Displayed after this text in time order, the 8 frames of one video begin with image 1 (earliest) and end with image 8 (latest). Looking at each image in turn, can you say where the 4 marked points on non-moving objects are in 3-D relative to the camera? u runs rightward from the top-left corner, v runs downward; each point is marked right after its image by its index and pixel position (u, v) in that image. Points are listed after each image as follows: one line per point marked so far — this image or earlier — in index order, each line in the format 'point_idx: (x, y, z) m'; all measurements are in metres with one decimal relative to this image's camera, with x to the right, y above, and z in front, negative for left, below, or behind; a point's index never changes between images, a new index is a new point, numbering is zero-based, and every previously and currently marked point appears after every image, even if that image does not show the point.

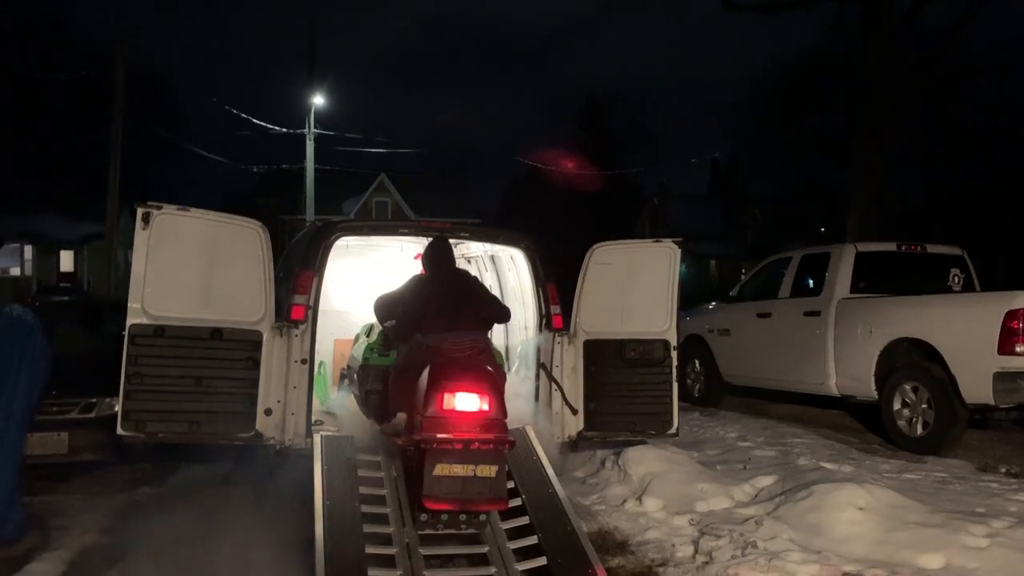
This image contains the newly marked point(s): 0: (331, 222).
0: (-1.2, +0.4, +5.8) m
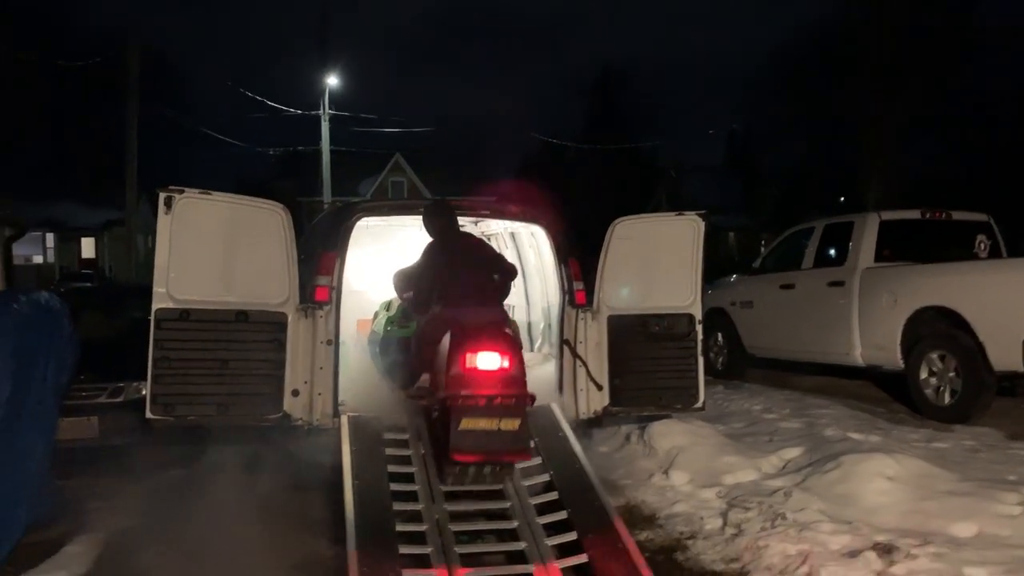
0: (-1.1, +0.6, +5.8) m
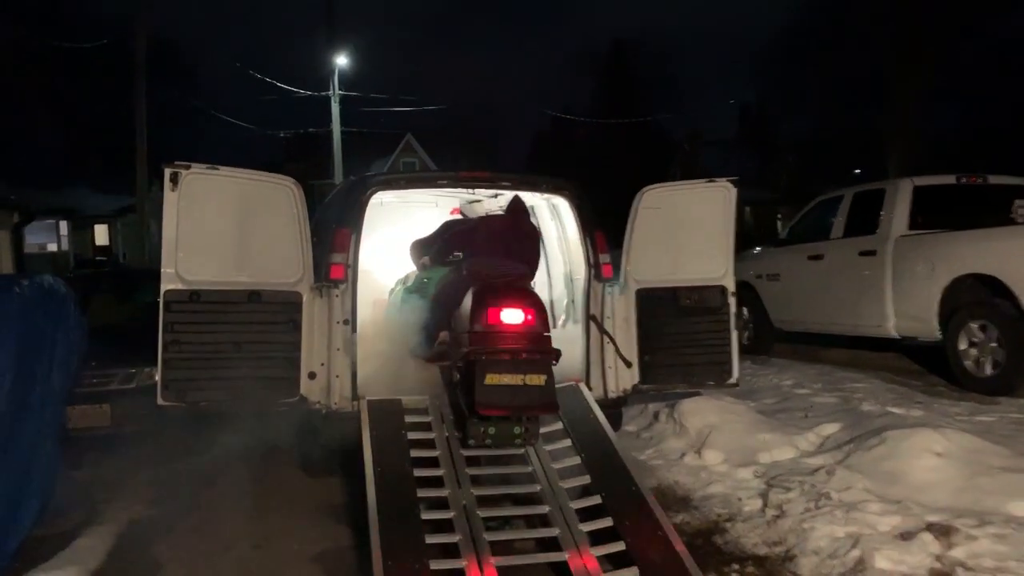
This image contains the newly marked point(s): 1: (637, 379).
0: (-0.9, +0.7, +5.5) m
1: (+0.8, -0.6, +5.7) m
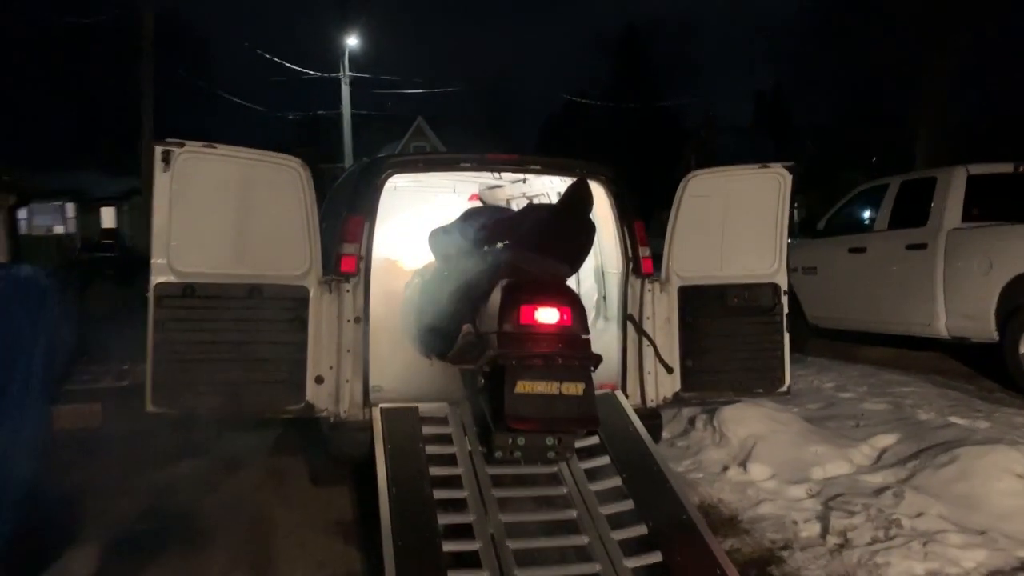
0: (-0.7, +0.7, +5.0) m
1: (+1.0, -0.6, +5.2) m
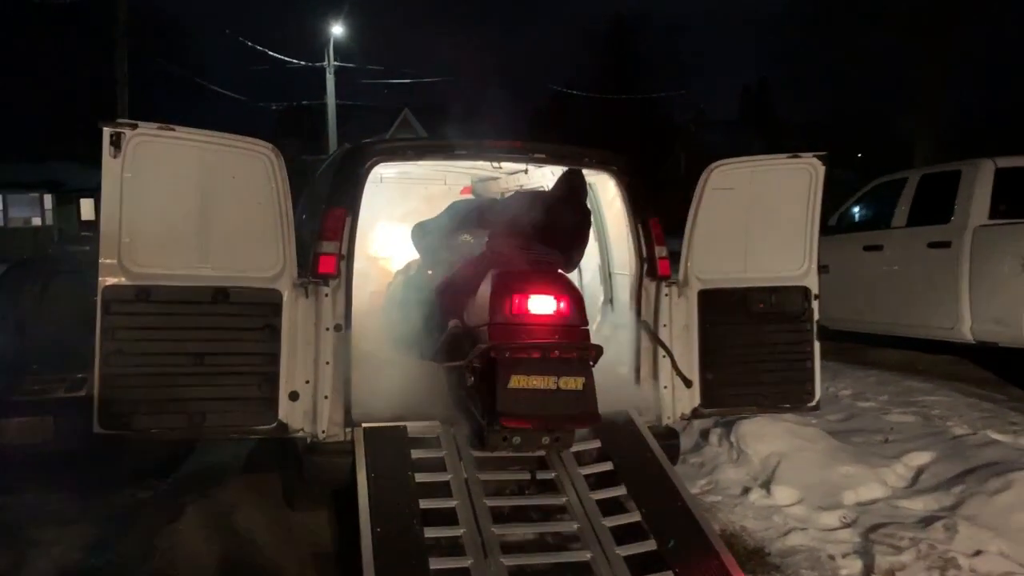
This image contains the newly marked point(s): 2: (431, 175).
0: (-0.7, +0.7, +4.4) m
1: (+1.0, -0.6, +4.6) m
2: (-0.6, +0.9, +6.9) m
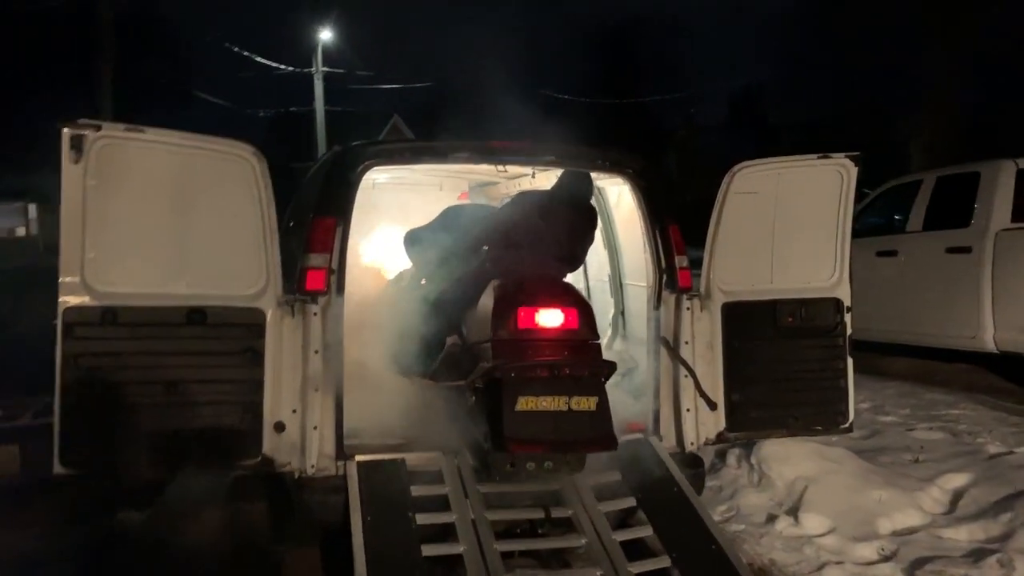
0: (-0.7, +0.6, +4.0) m
1: (+1.0, -0.7, +4.3) m
2: (-0.6, +0.8, +6.5) m
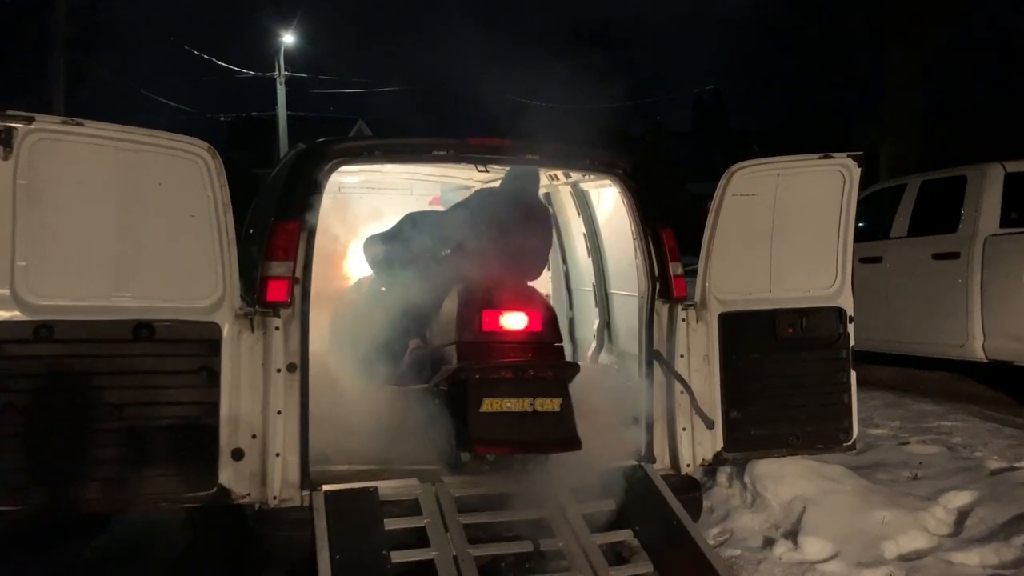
0: (-0.8, +0.6, +3.7) m
1: (+0.9, -0.7, +4.0) m
2: (-0.8, +0.7, +6.2) m
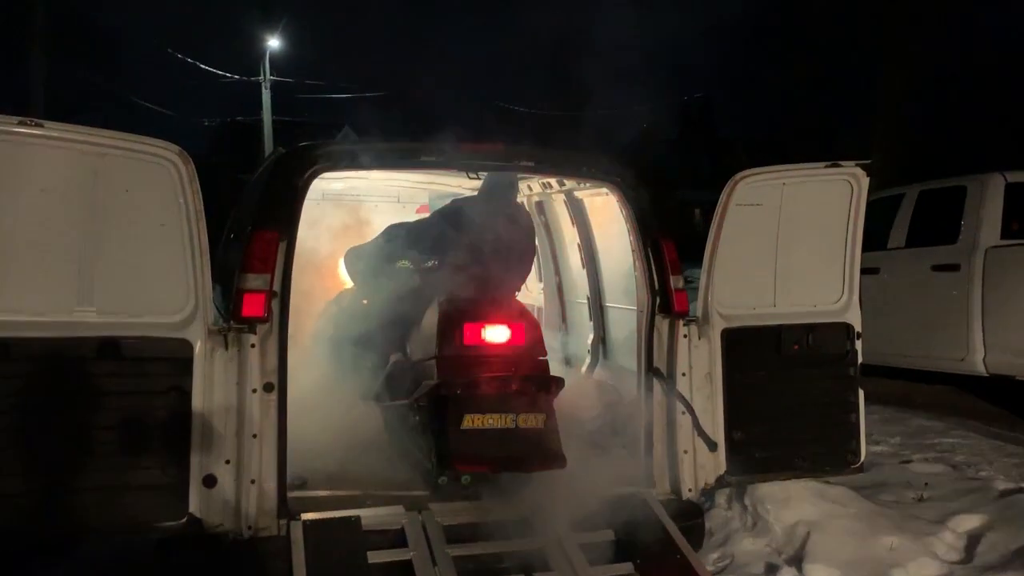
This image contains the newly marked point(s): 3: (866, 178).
0: (-0.8, +0.5, +3.4) m
1: (+0.9, -0.8, +3.7) m
2: (-0.9, +0.7, +6.0) m
3: (+1.5, +0.5, +3.8) m
